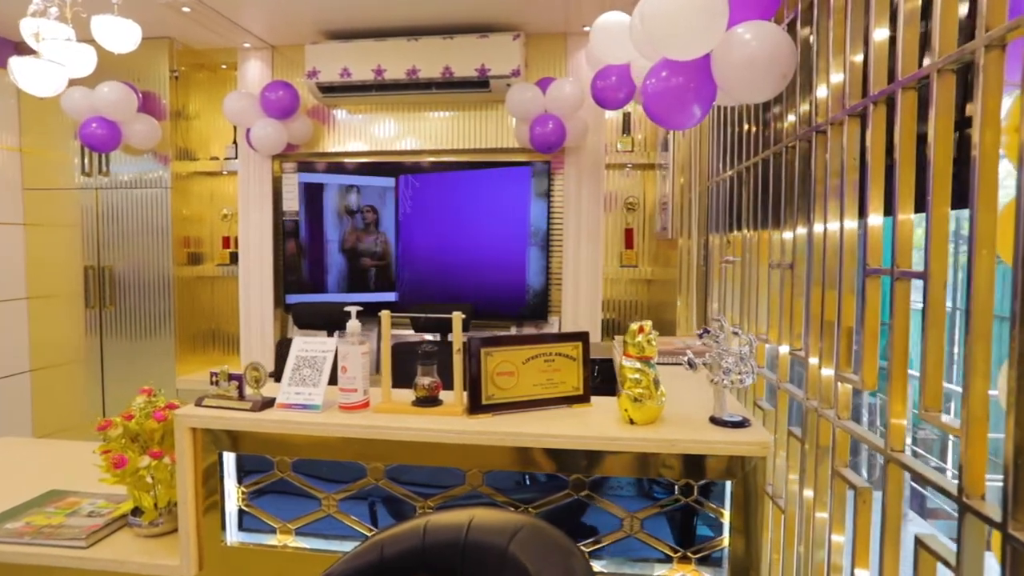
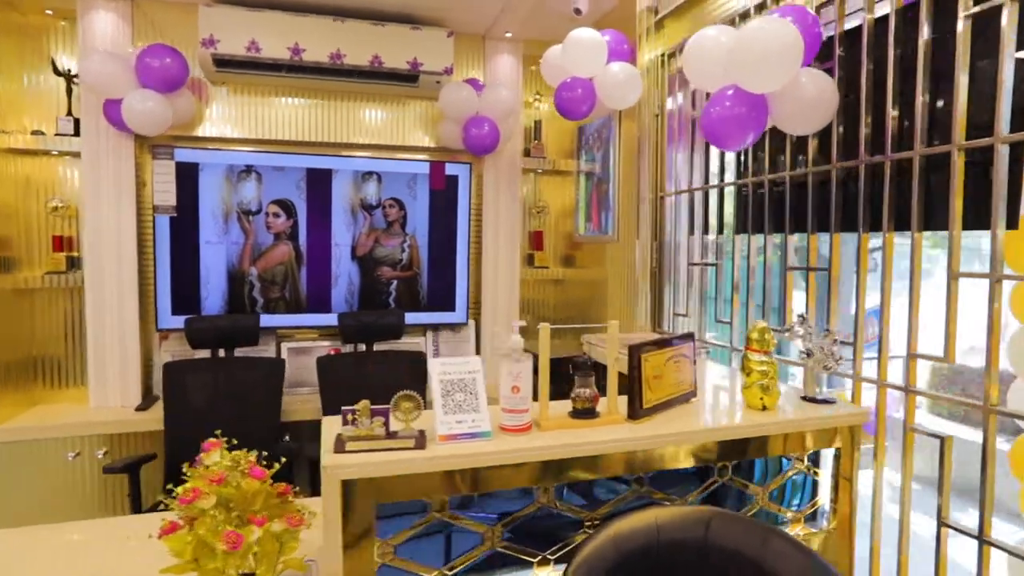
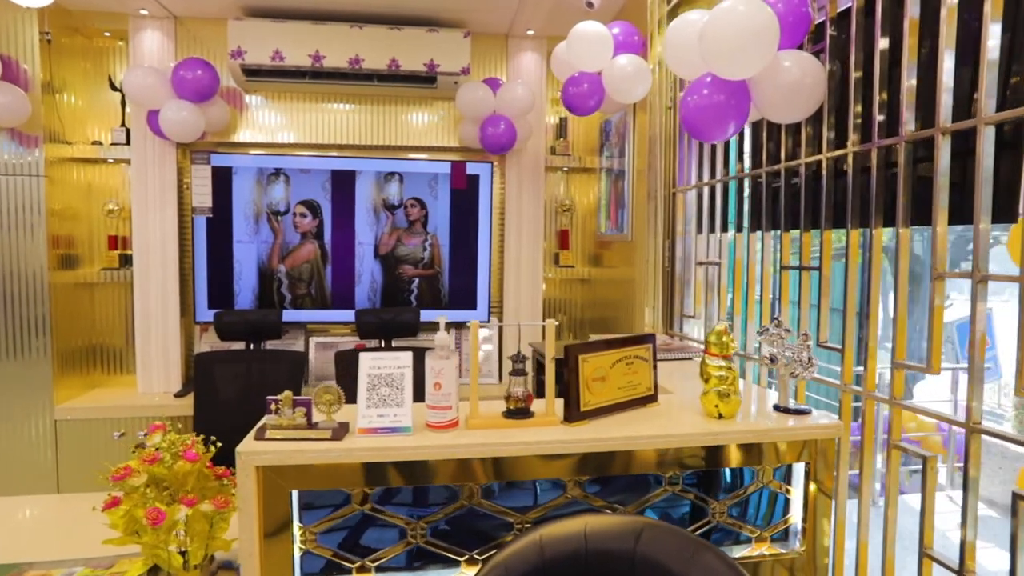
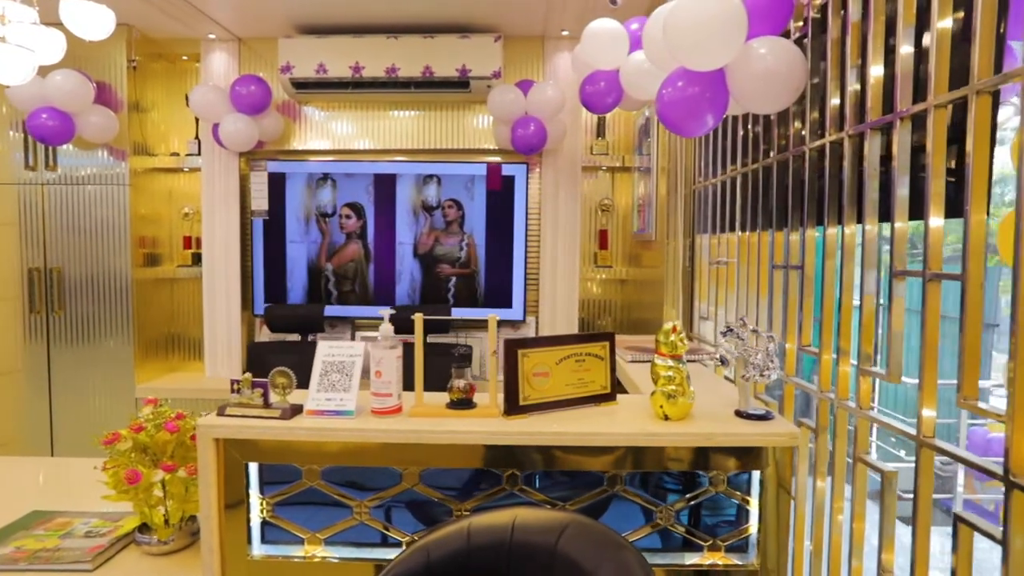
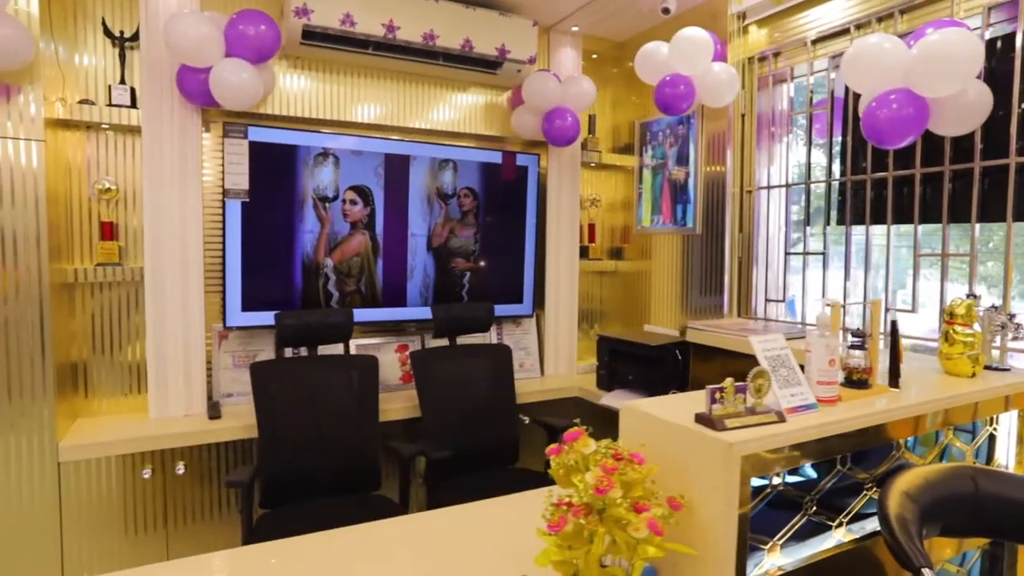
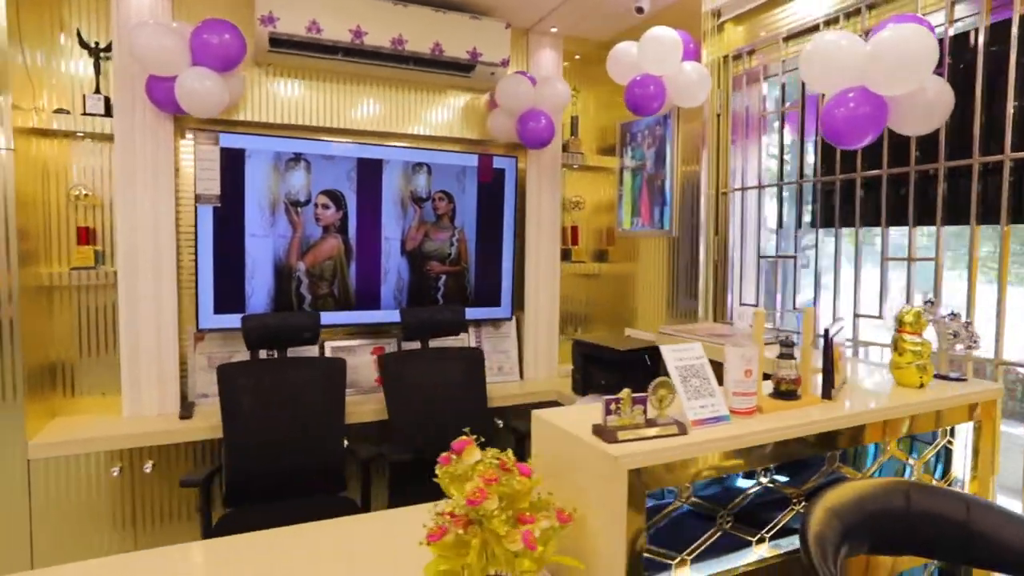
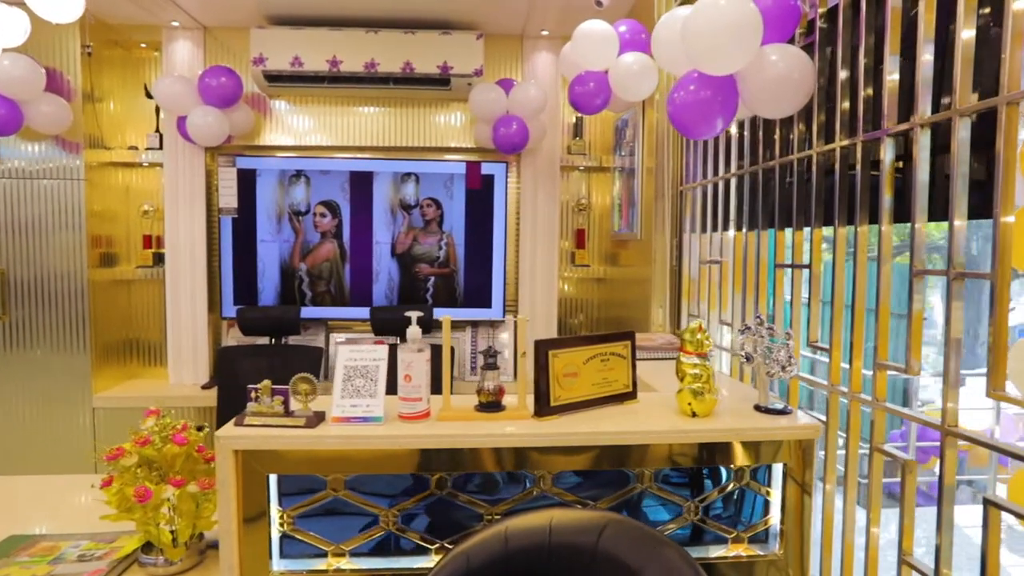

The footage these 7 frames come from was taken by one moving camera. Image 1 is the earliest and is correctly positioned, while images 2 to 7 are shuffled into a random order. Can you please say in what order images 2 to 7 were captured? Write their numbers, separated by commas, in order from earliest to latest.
4, 7, 3, 2, 6, 5
